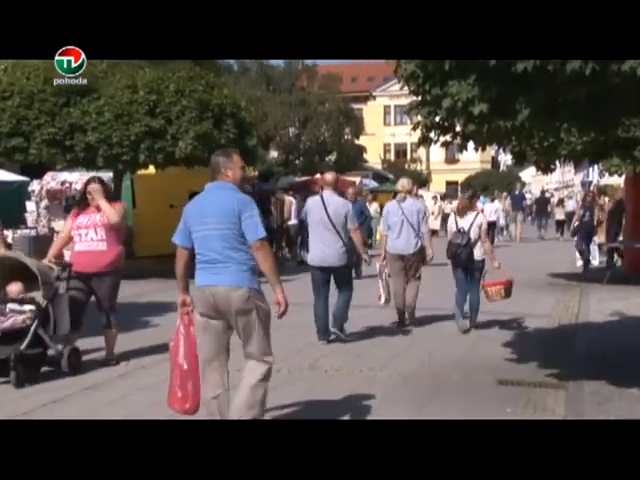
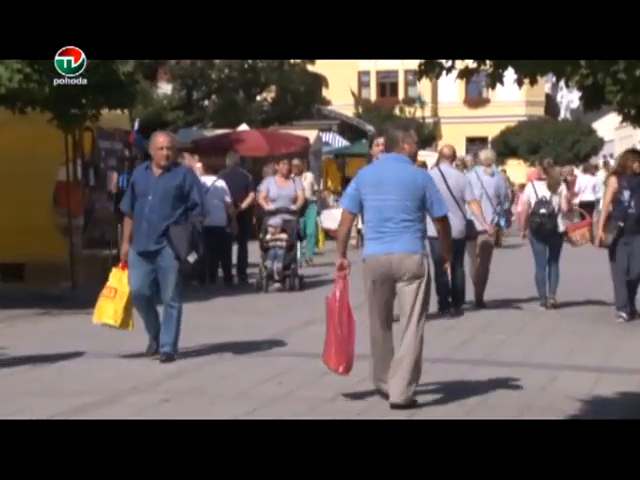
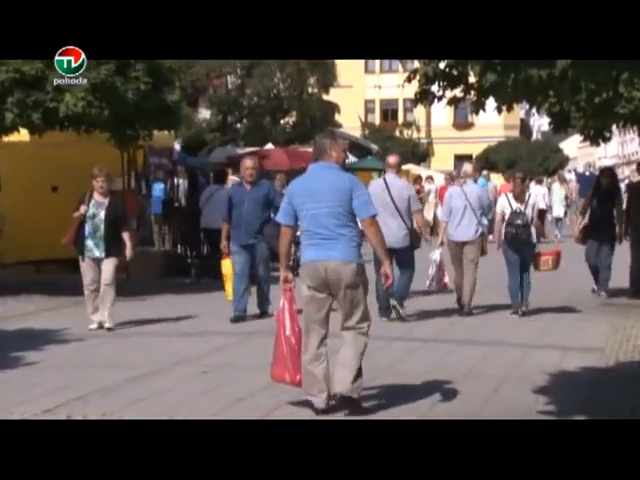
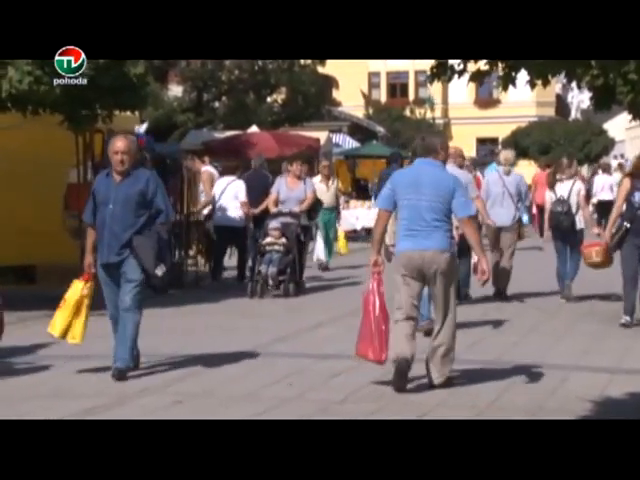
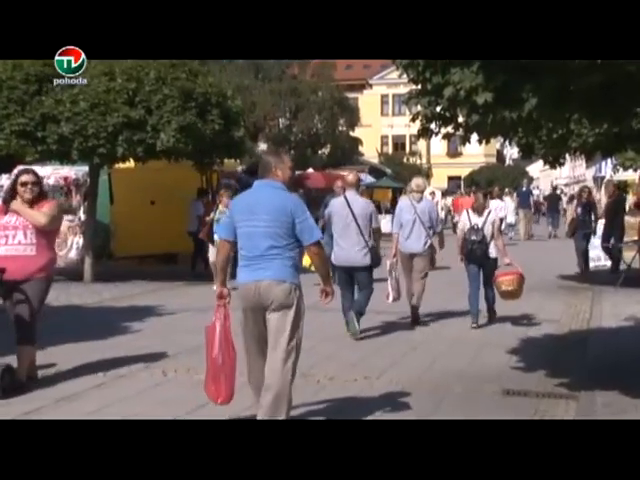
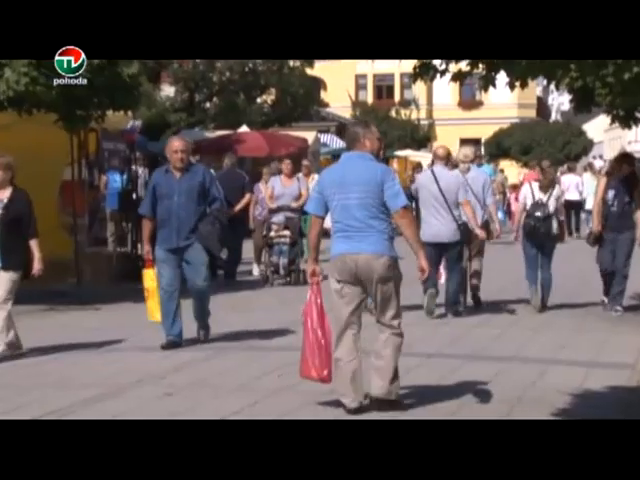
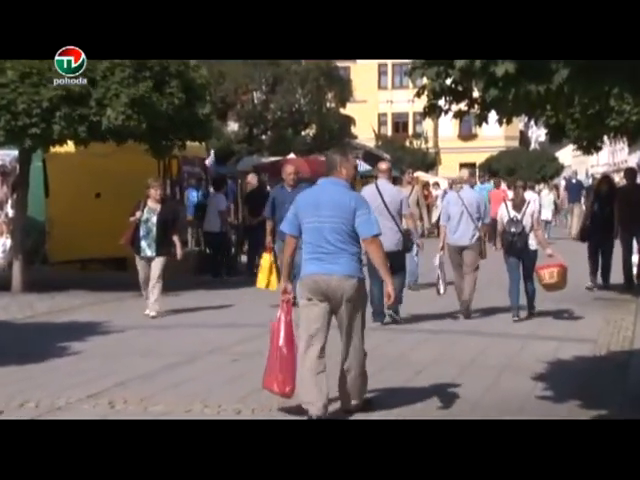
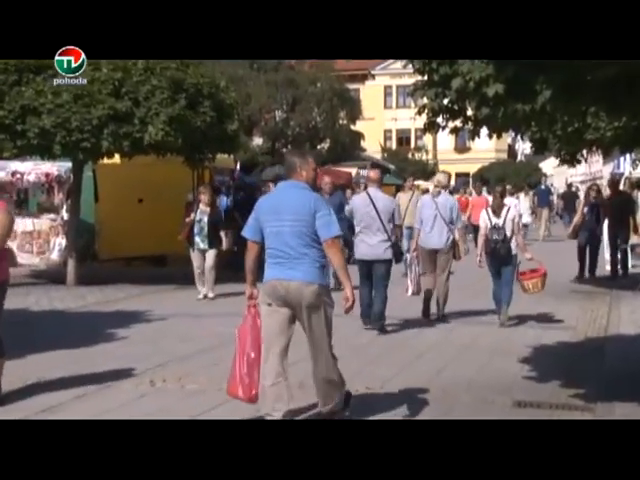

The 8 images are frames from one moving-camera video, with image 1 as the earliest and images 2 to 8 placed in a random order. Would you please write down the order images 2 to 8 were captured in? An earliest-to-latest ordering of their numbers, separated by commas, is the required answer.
5, 8, 7, 3, 6, 2, 4
